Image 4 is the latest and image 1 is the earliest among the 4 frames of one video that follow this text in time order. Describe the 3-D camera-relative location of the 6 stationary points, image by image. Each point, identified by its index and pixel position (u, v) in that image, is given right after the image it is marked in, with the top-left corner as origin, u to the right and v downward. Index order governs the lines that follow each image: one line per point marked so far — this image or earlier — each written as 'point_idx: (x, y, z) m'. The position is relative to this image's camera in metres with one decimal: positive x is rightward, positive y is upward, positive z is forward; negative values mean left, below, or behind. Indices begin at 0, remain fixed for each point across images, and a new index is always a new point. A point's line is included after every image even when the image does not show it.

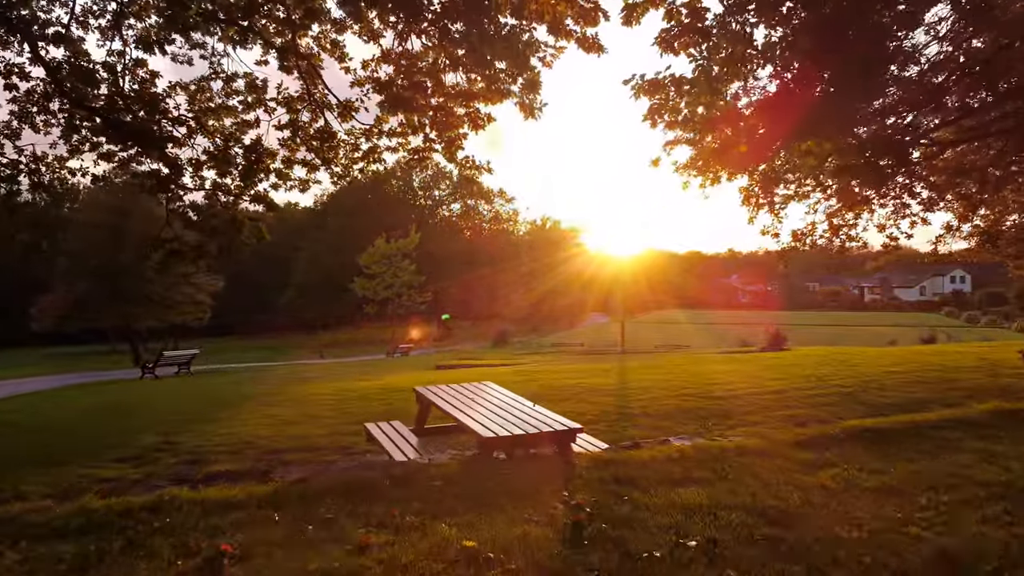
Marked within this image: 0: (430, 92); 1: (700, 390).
0: (-1.2, +2.9, +10.3) m
1: (+3.3, -1.8, +12.4) m
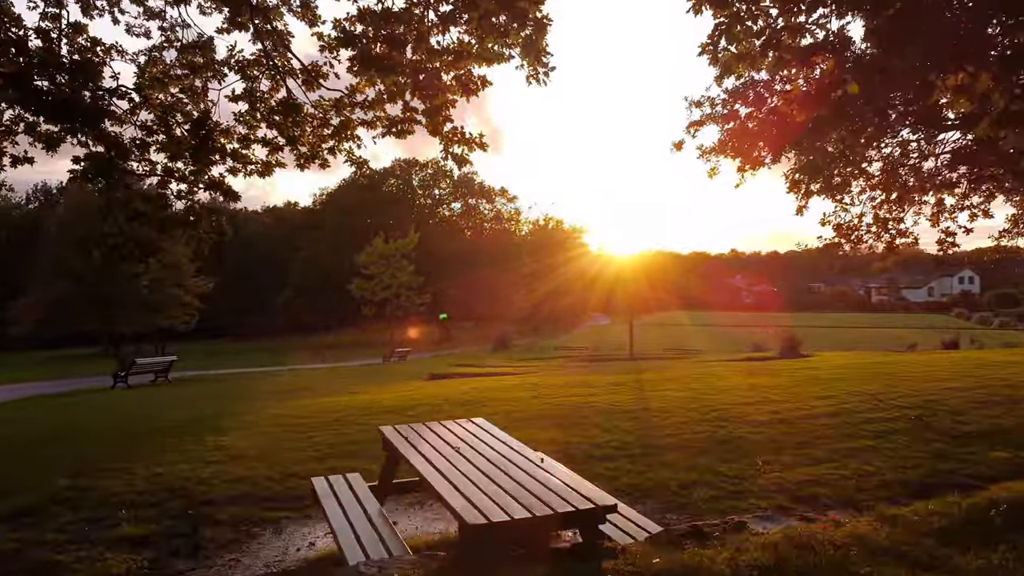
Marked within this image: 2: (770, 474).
0: (-1.2, +2.9, +8.4) m
1: (+3.3, -1.8, +10.5) m
2: (+2.7, -1.9, +7.3) m
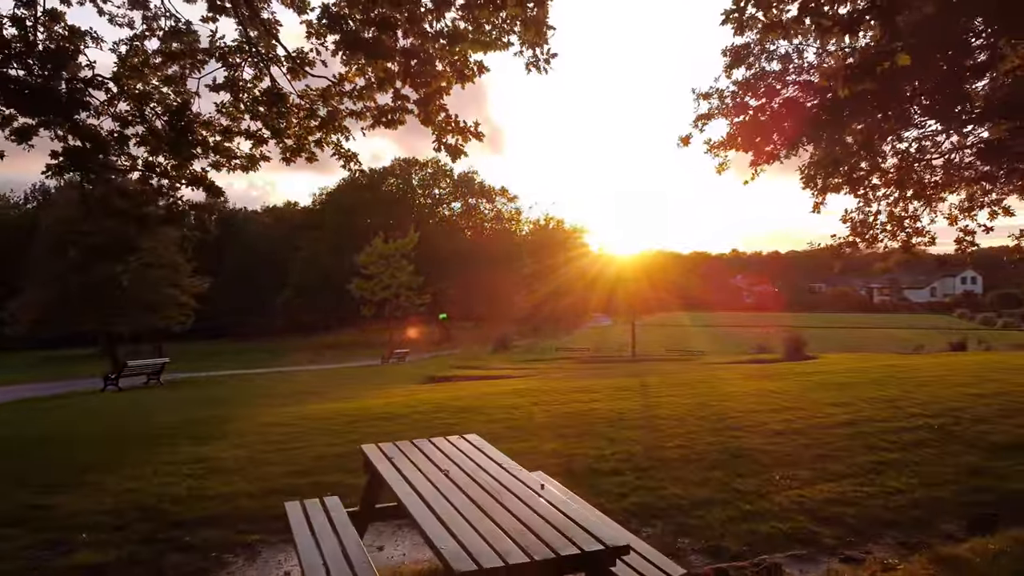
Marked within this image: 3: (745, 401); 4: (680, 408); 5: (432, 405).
0: (-1.2, +2.9, +7.8) m
1: (+3.3, -1.8, +9.9) m
2: (+2.7, -2.0, +6.7) m
3: (+3.8, -1.8, +11.5) m
4: (+2.6, -1.9, +10.8) m
5: (-1.4, -2.0, +11.9) m
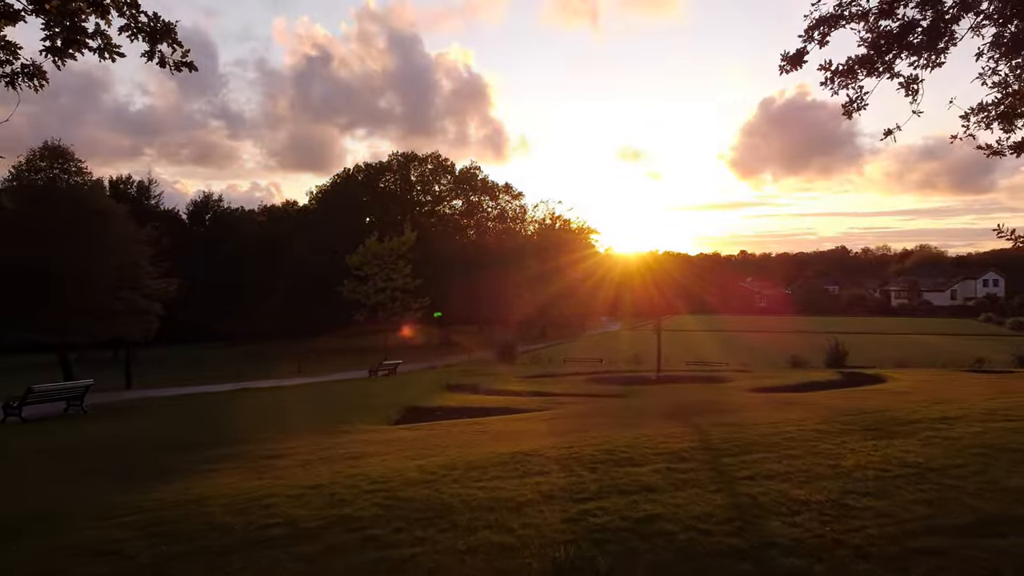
0: (-1.3, +2.7, +3.2) m
1: (+3.3, -2.0, +5.2) m
2: (+2.6, -2.1, +2.0) m
3: (+3.8, -2.0, +6.8) m
4: (+2.6, -2.0, +6.1) m
5: (-1.4, -2.1, +7.2) m
